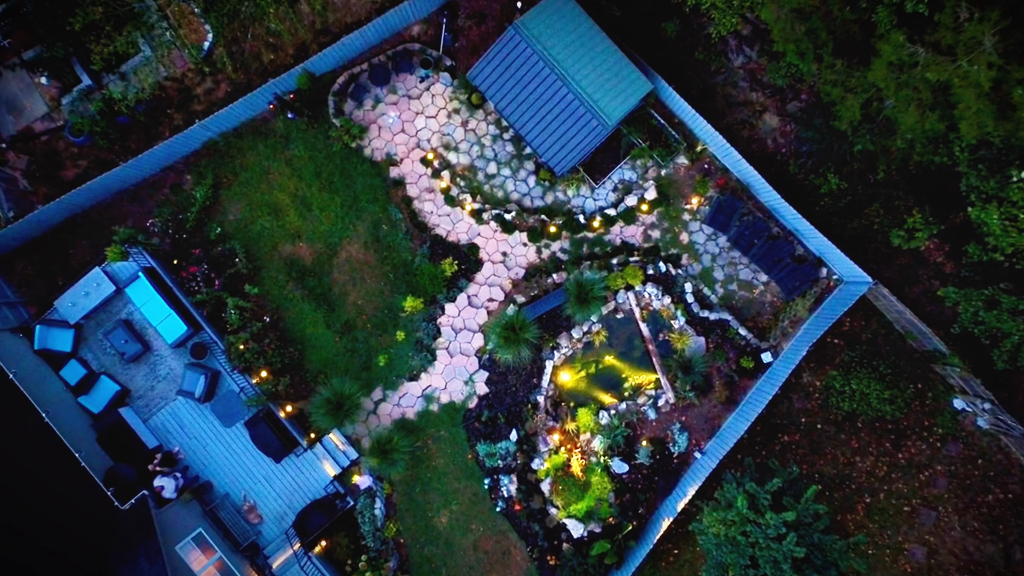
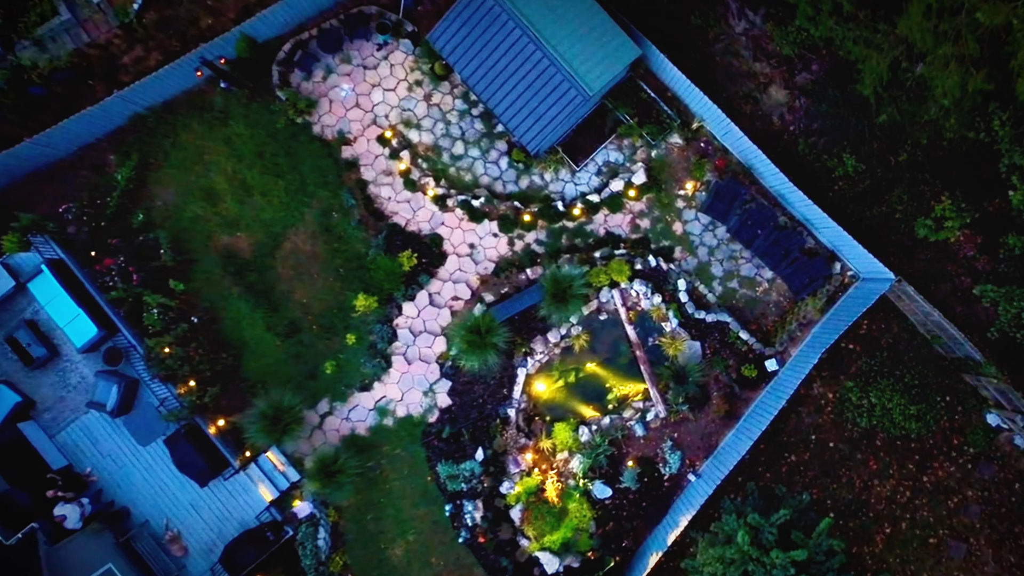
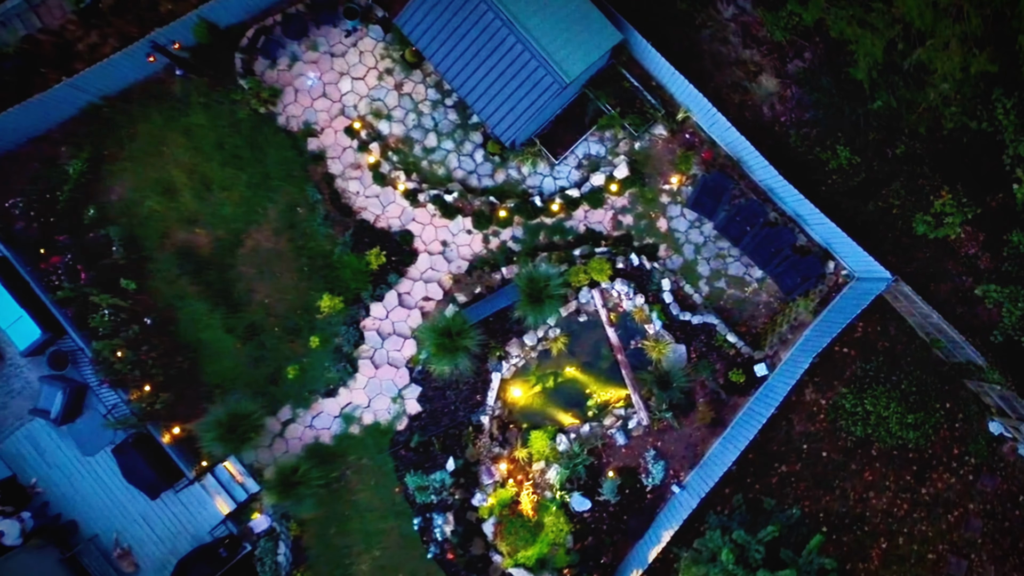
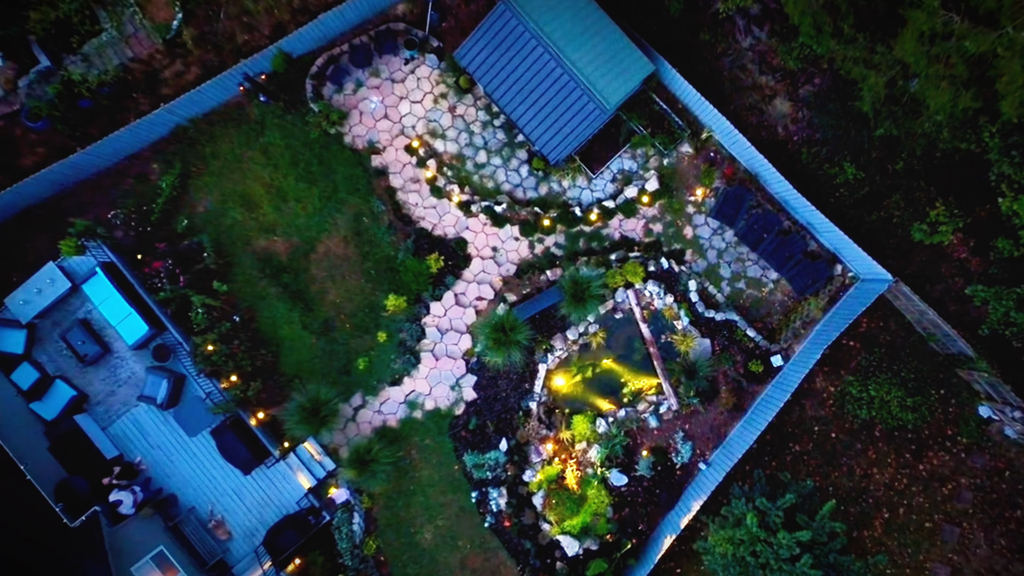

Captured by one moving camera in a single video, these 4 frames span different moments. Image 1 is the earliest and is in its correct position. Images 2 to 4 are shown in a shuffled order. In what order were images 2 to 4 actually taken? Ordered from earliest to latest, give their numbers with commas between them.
4, 2, 3
